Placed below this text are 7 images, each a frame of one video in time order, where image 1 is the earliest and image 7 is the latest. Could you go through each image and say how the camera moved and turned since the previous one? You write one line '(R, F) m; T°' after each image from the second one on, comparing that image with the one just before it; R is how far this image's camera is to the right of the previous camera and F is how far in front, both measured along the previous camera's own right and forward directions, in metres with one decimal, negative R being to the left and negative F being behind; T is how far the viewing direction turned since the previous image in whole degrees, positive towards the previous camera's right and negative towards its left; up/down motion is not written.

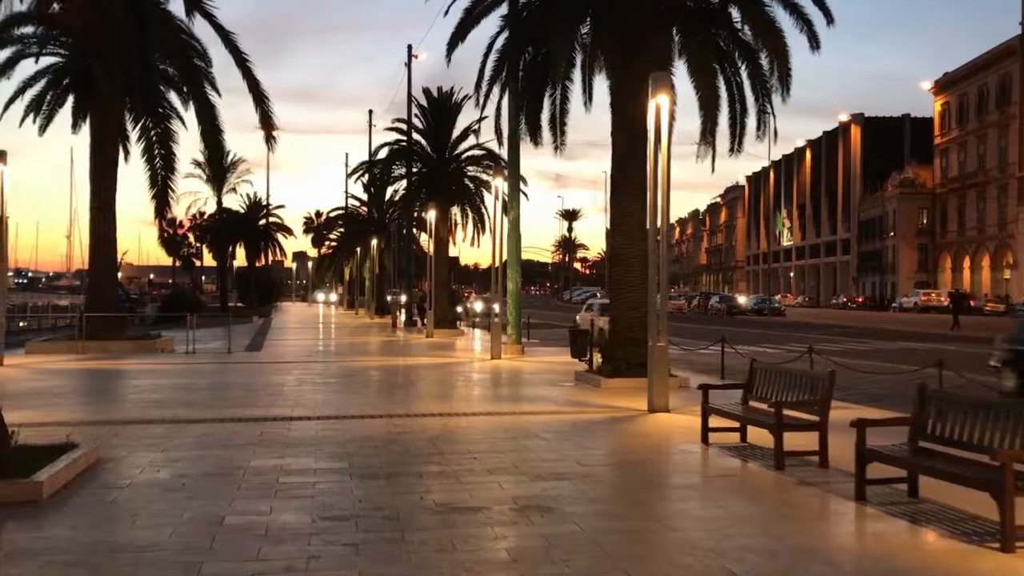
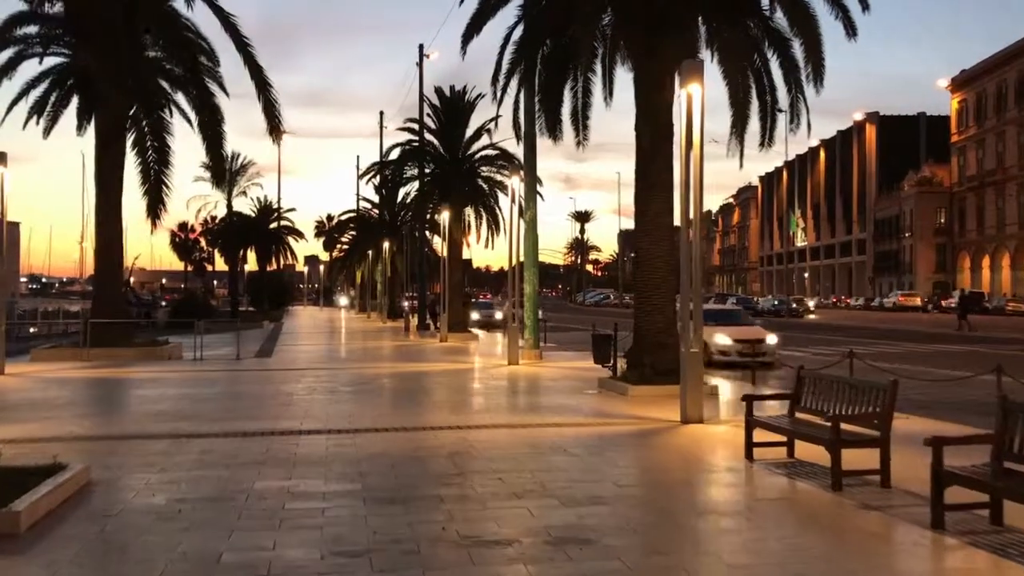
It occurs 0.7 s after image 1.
(-0.2, +0.9) m; -1°
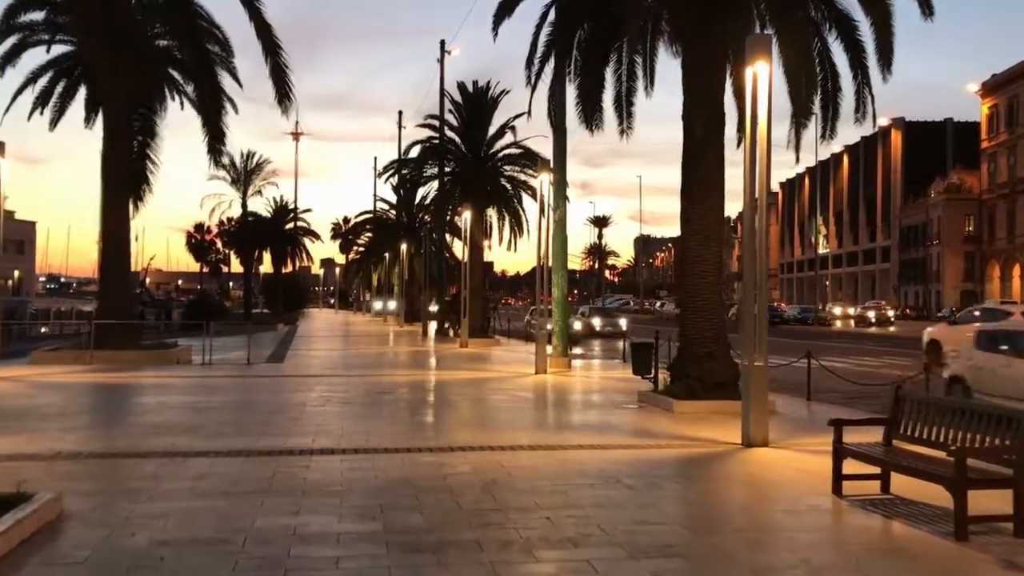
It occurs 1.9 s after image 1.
(-0.3, +1.6) m; -1°
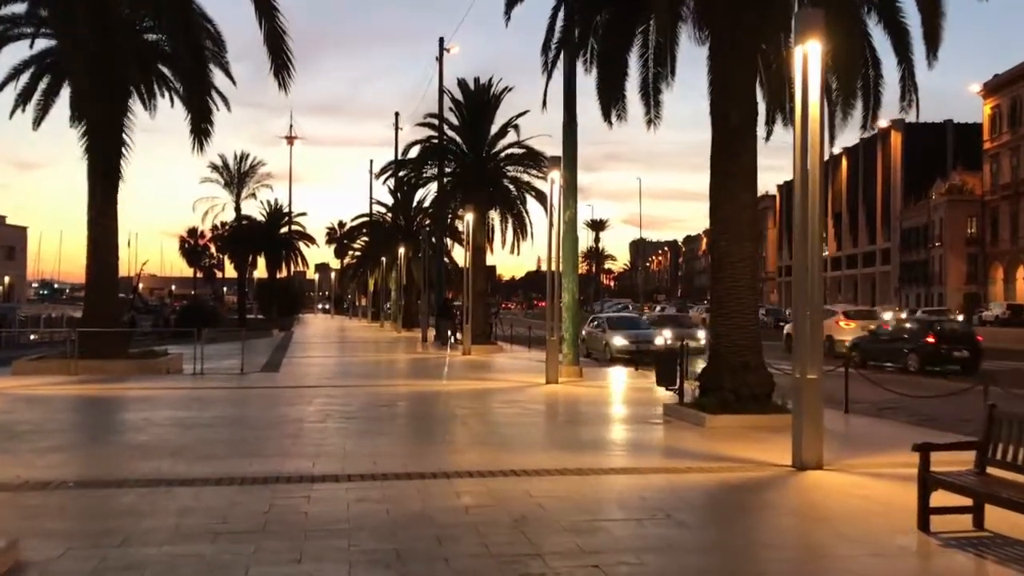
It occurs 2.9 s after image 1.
(-0.3, +1.3) m; 0°
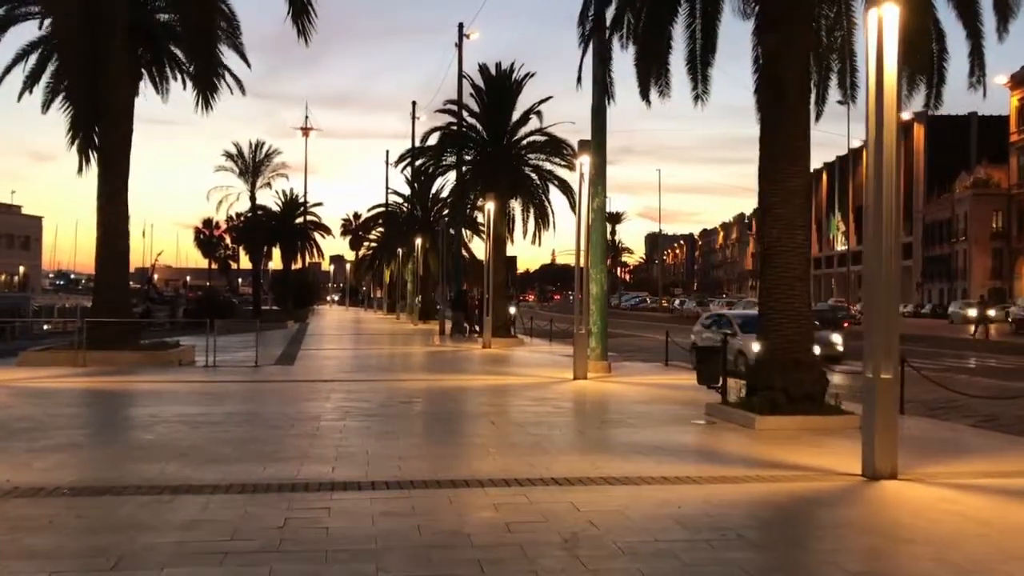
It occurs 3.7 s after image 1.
(-0.3, +1.0) m; -1°
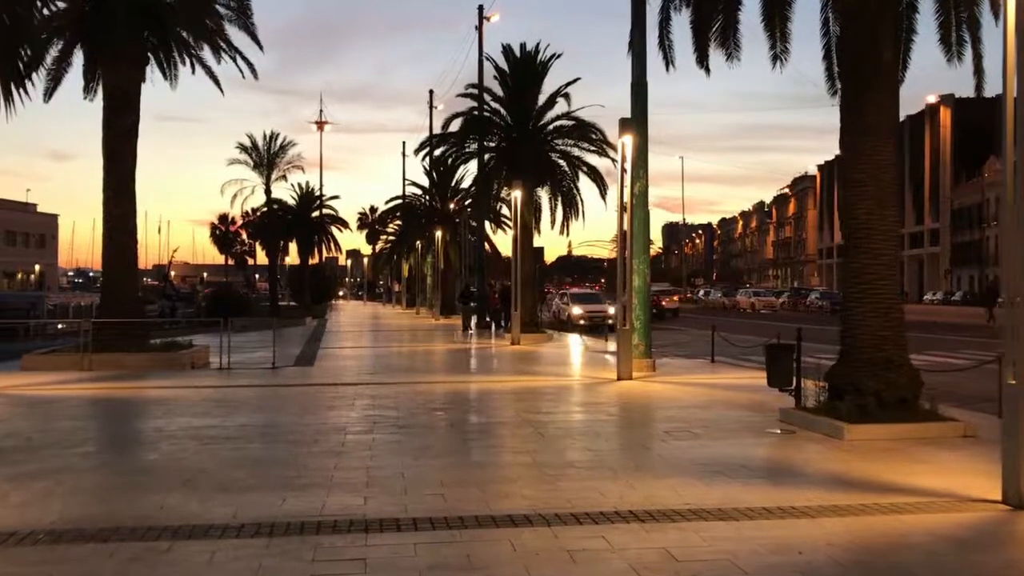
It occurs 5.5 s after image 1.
(-0.4, +1.7) m; -1°
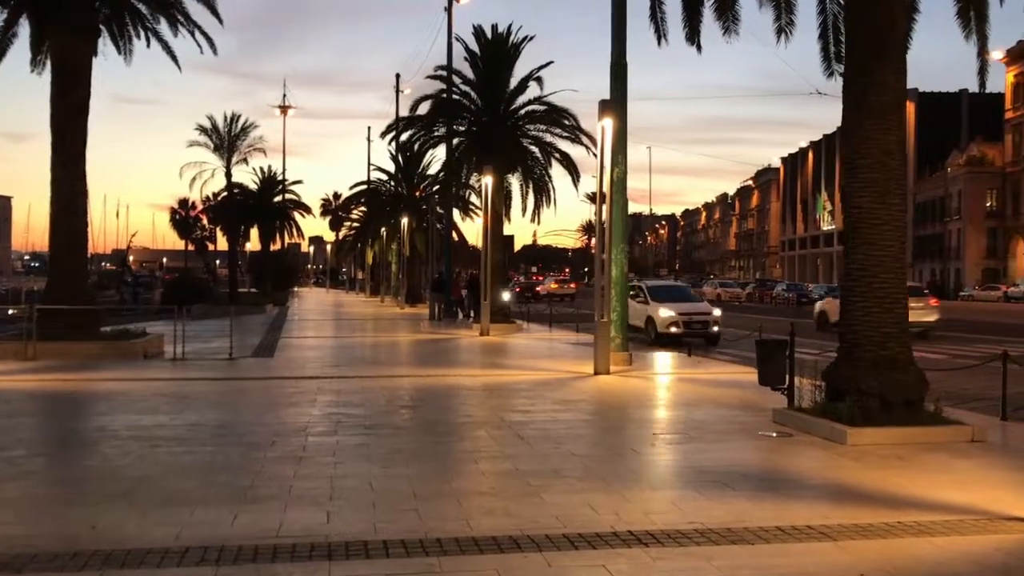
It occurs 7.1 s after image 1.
(-0.2, +1.0) m; +2°
